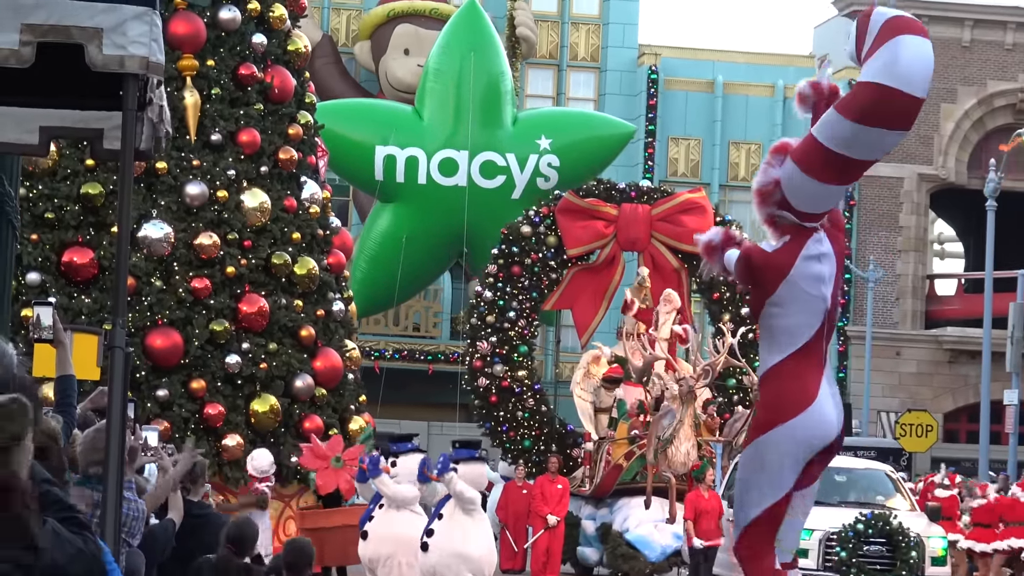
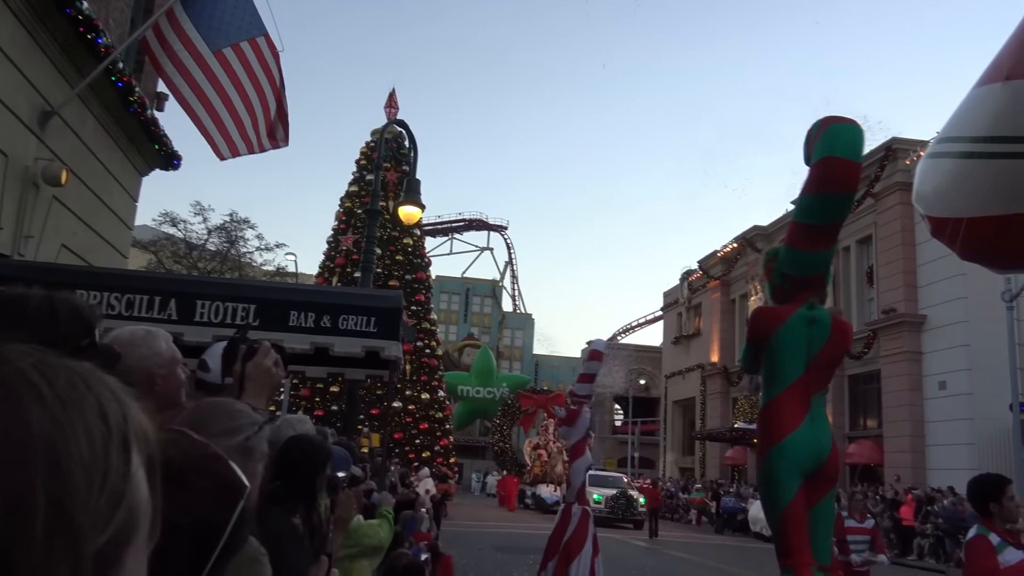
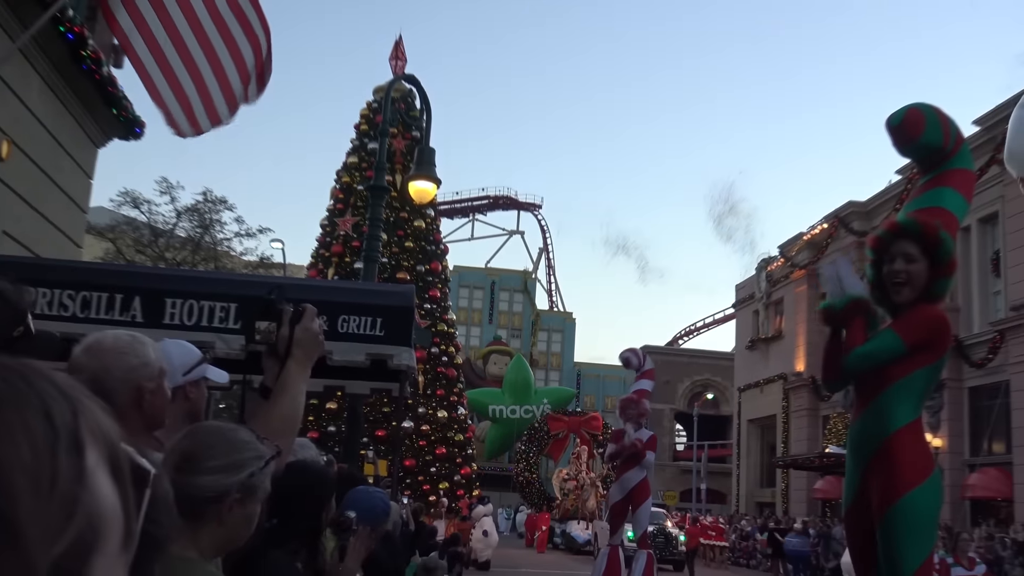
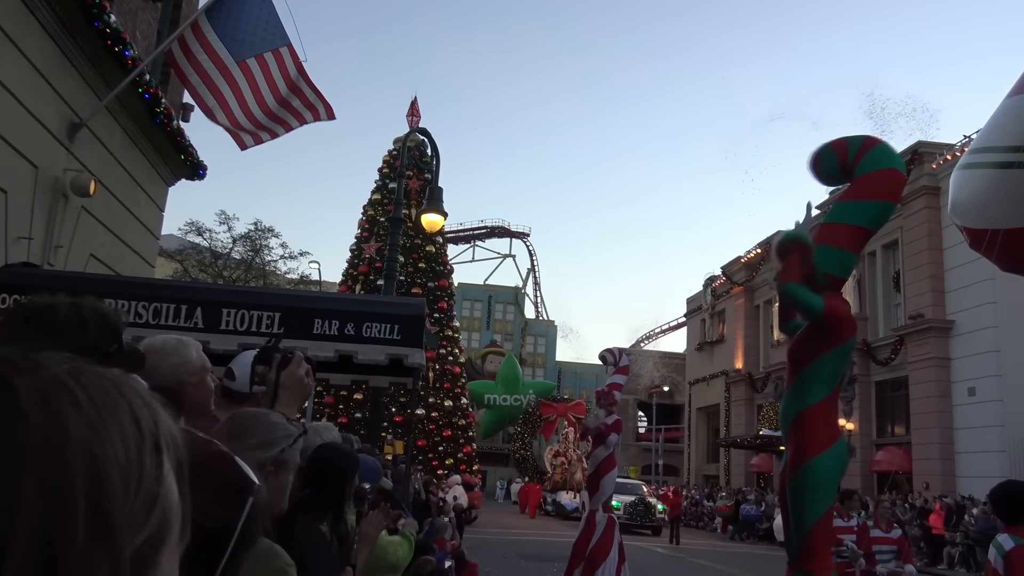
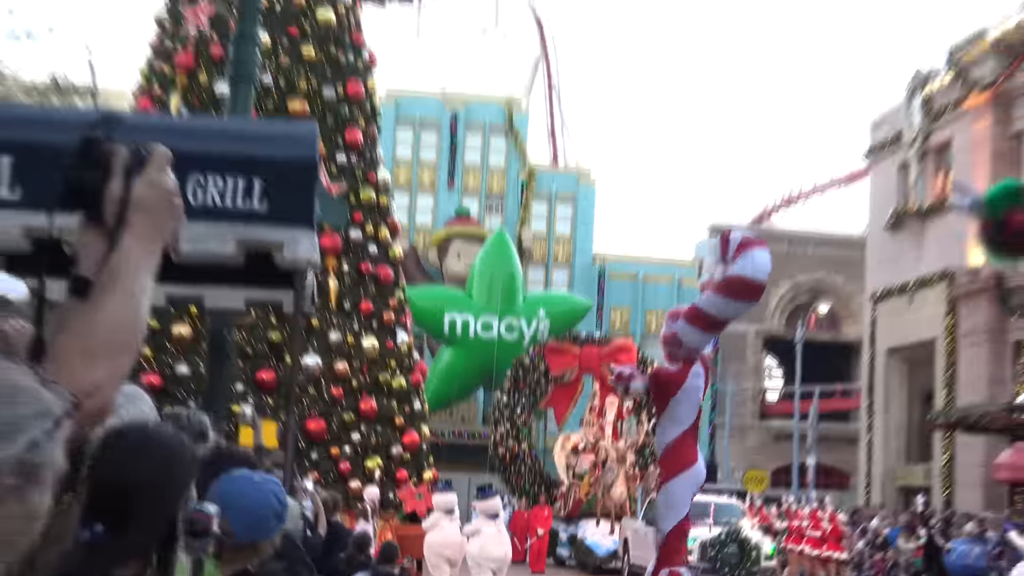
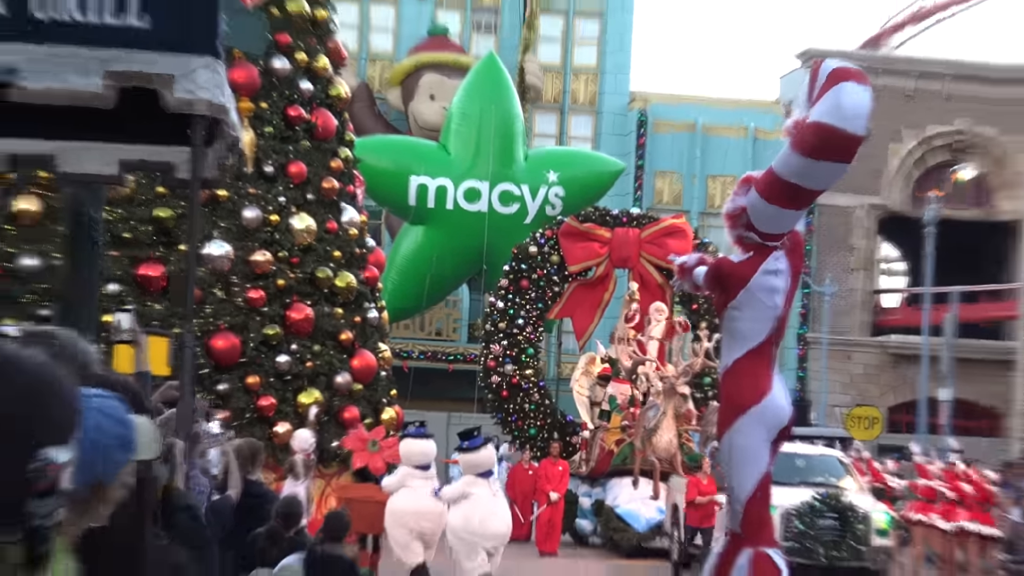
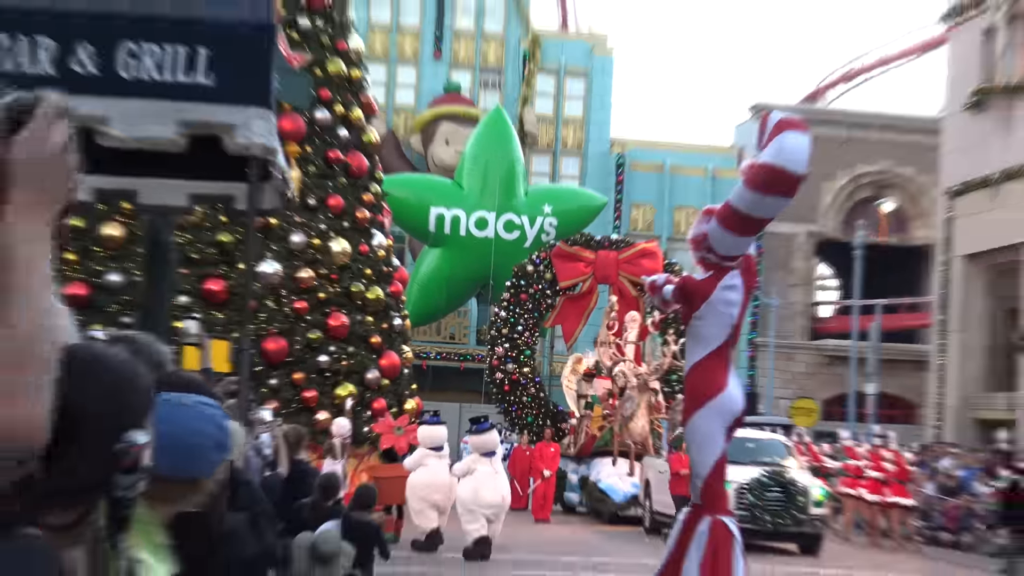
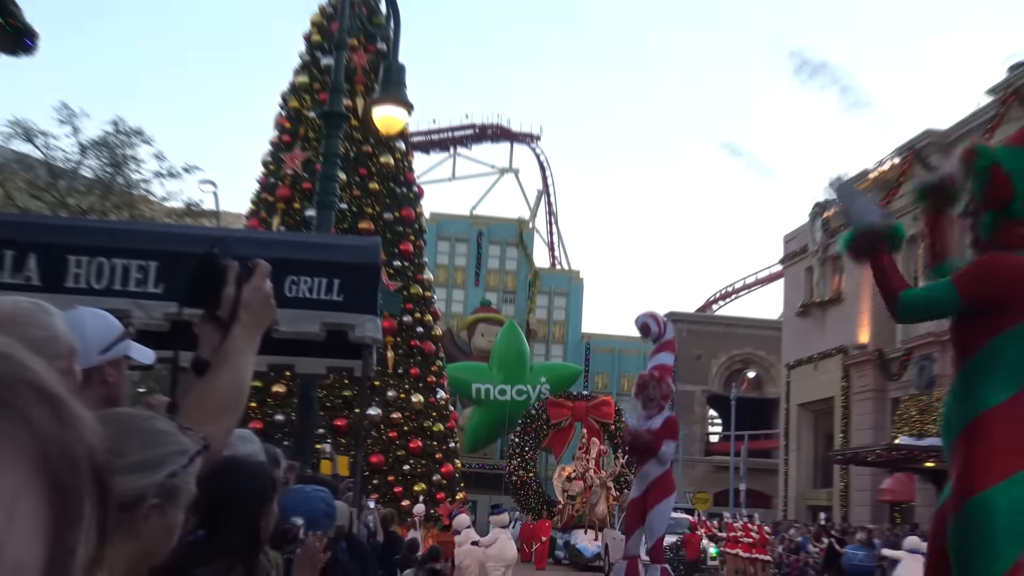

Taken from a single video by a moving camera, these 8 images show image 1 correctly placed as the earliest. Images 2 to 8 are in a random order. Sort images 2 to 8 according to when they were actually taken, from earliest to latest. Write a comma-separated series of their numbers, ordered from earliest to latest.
6, 7, 5, 8, 3, 4, 2
